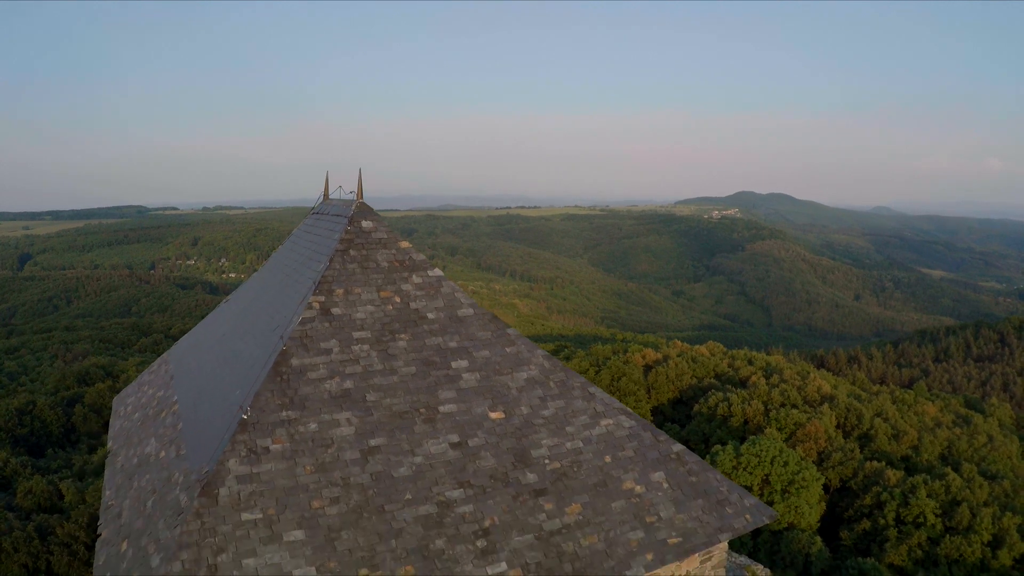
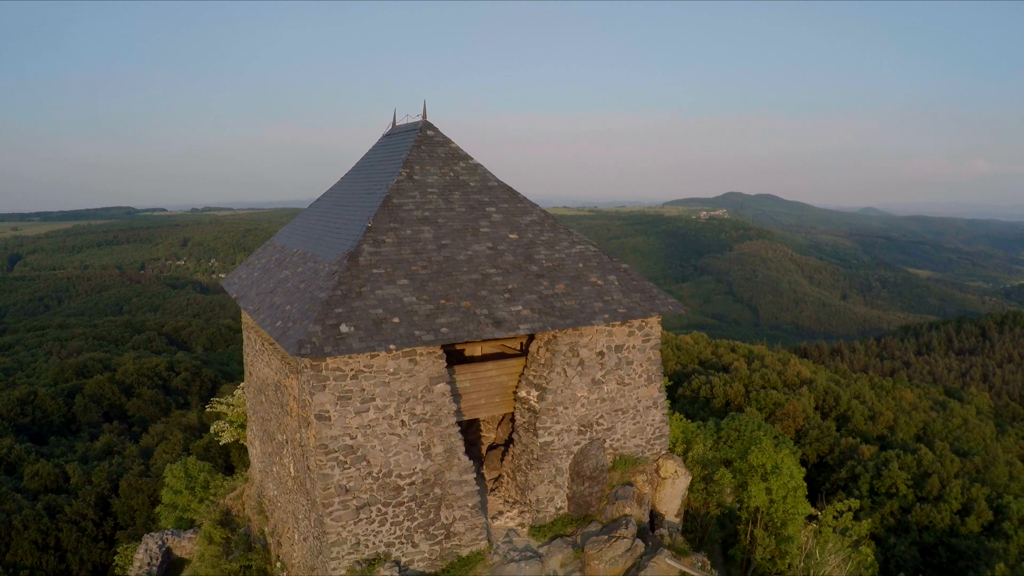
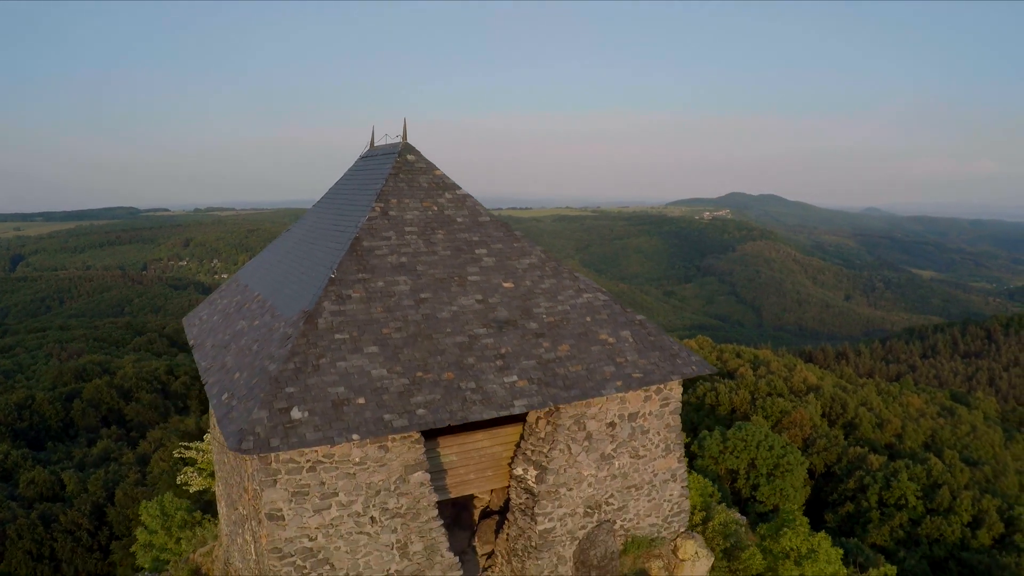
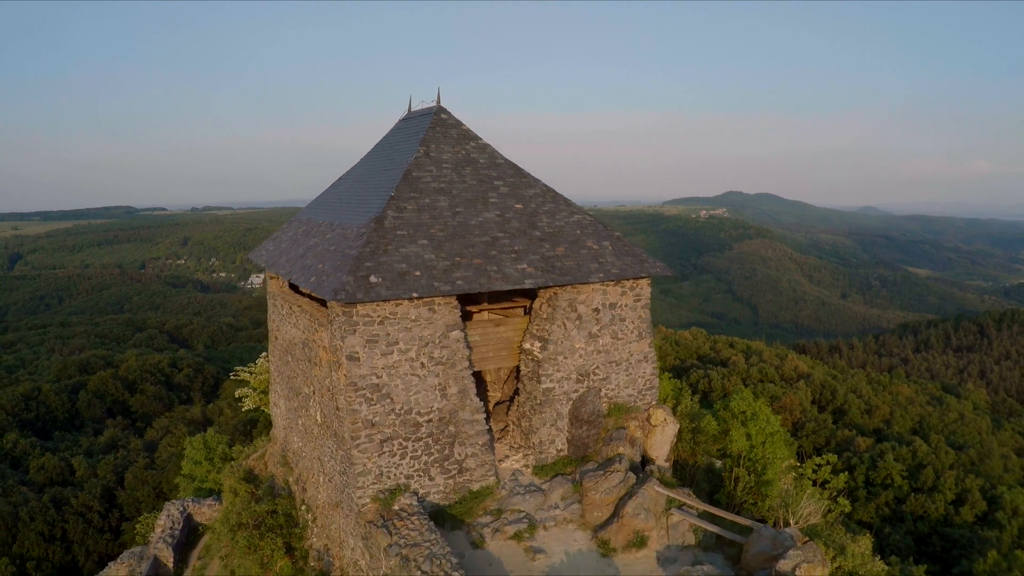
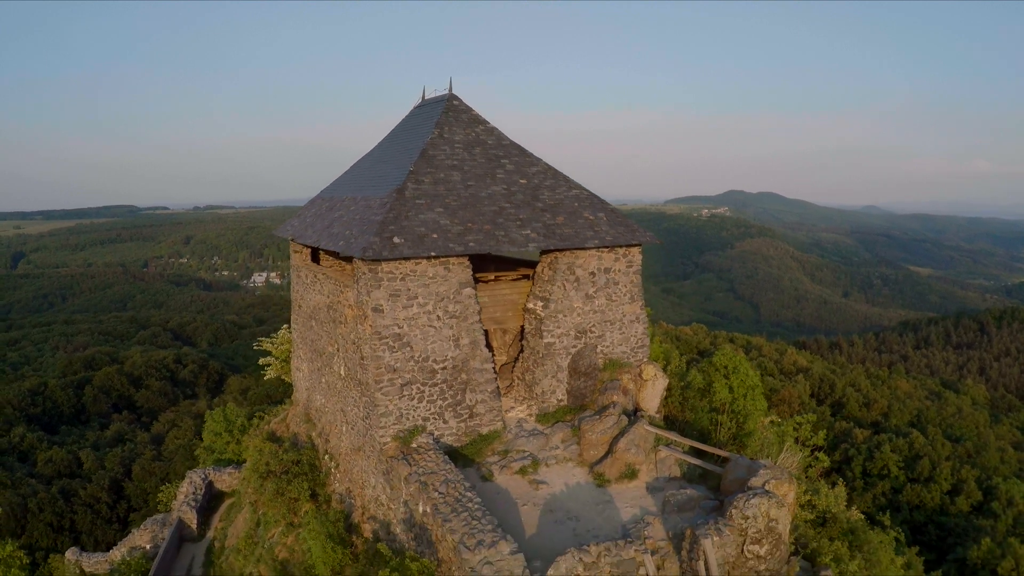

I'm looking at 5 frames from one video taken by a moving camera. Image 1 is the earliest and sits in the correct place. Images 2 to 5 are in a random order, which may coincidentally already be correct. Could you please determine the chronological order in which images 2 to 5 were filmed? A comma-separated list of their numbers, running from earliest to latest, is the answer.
3, 2, 4, 5
